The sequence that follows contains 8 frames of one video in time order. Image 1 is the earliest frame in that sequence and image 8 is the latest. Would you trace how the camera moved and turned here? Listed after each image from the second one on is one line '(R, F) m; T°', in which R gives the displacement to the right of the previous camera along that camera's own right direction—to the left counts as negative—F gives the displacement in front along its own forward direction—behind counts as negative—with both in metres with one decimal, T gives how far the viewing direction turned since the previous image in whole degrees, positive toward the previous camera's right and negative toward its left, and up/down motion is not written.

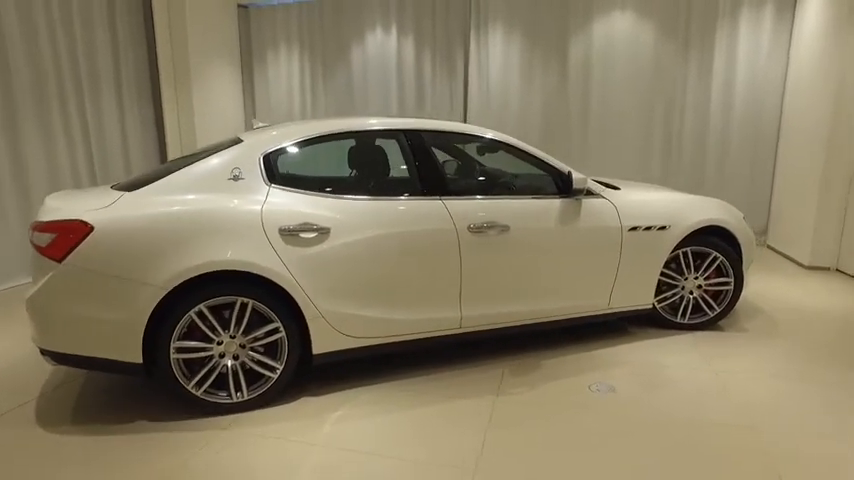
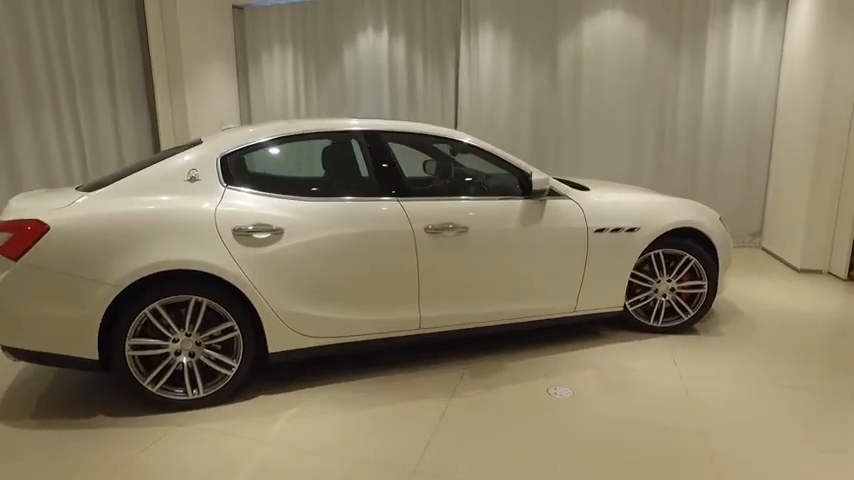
(+0.3, 0.0) m; -2°
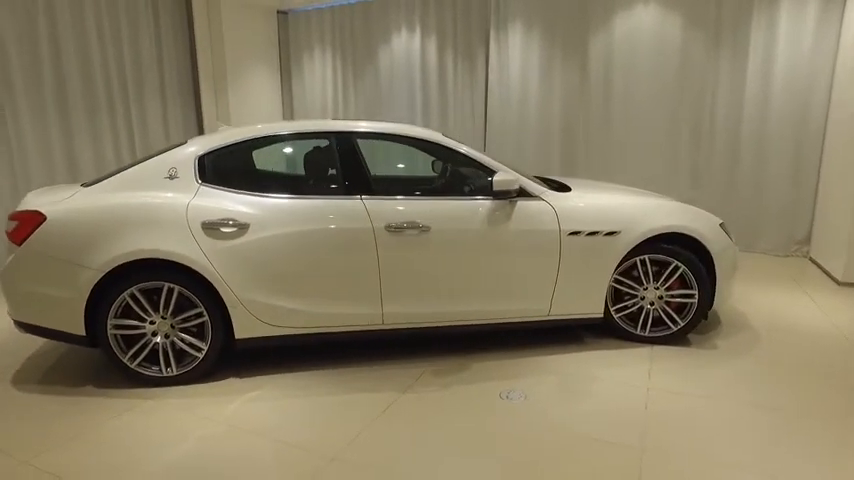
(+0.6, 0.0) m; -9°
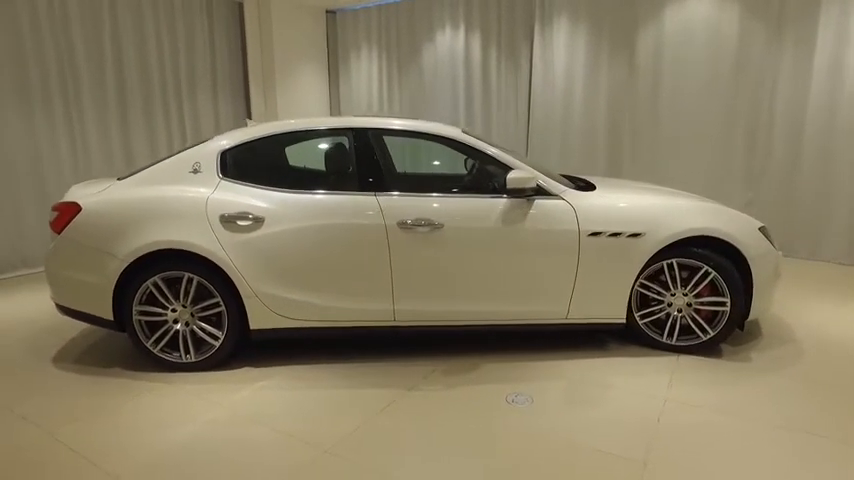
(+0.3, 0.0) m; -7°
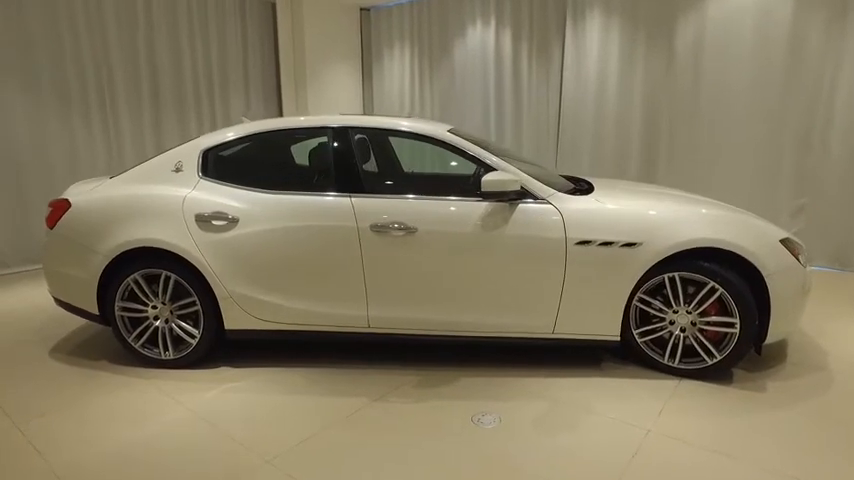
(+0.5, +0.2) m; -7°
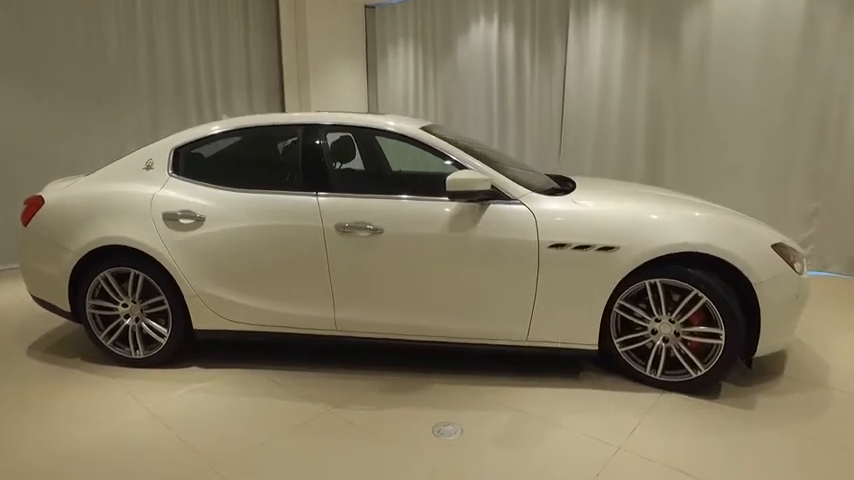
(+0.3, +0.1) m; -3°
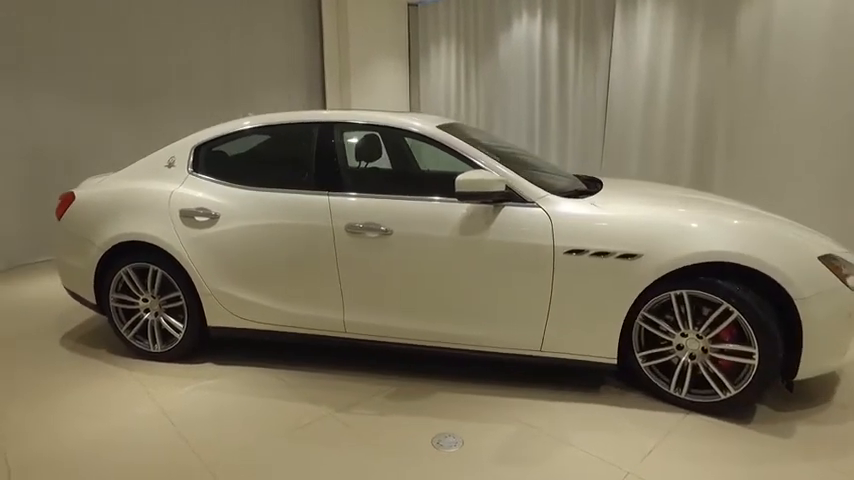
(+0.2, +0.1) m; -6°
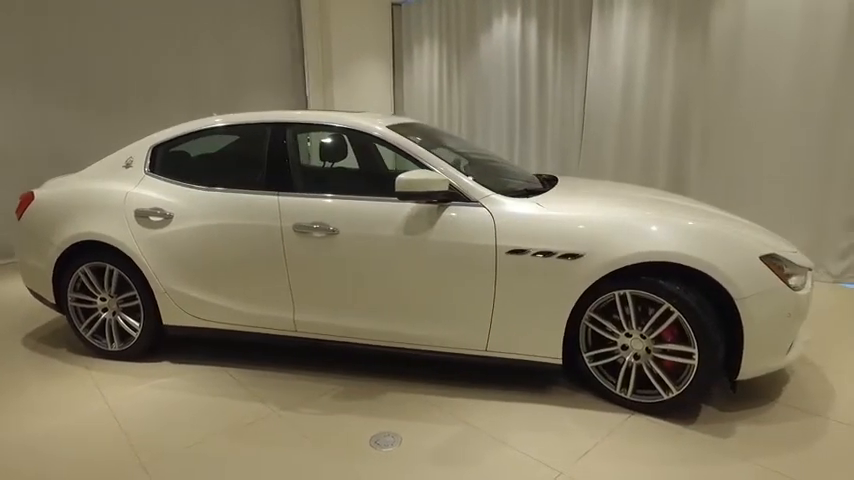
(+0.3, 0.0) m; -1°
